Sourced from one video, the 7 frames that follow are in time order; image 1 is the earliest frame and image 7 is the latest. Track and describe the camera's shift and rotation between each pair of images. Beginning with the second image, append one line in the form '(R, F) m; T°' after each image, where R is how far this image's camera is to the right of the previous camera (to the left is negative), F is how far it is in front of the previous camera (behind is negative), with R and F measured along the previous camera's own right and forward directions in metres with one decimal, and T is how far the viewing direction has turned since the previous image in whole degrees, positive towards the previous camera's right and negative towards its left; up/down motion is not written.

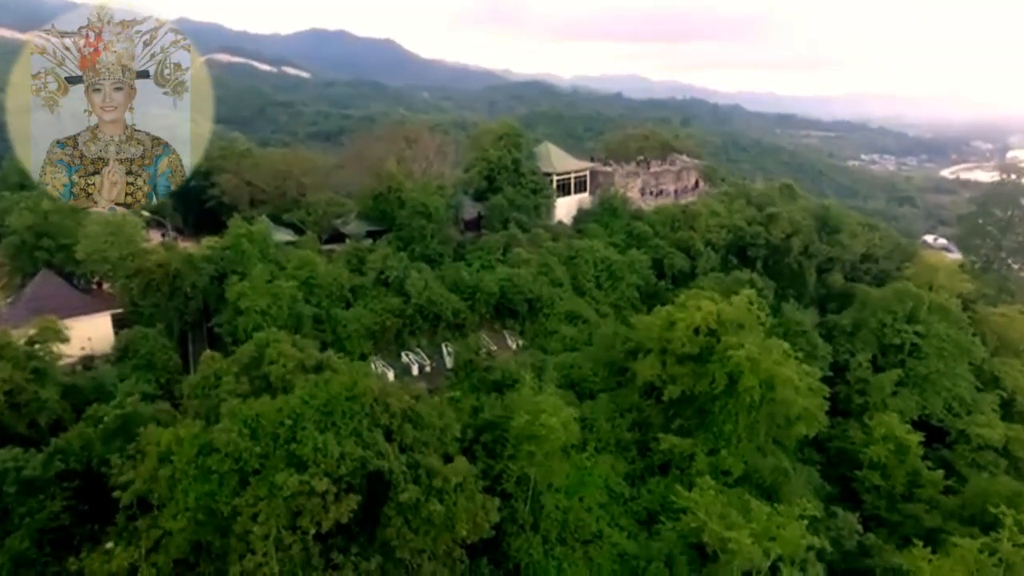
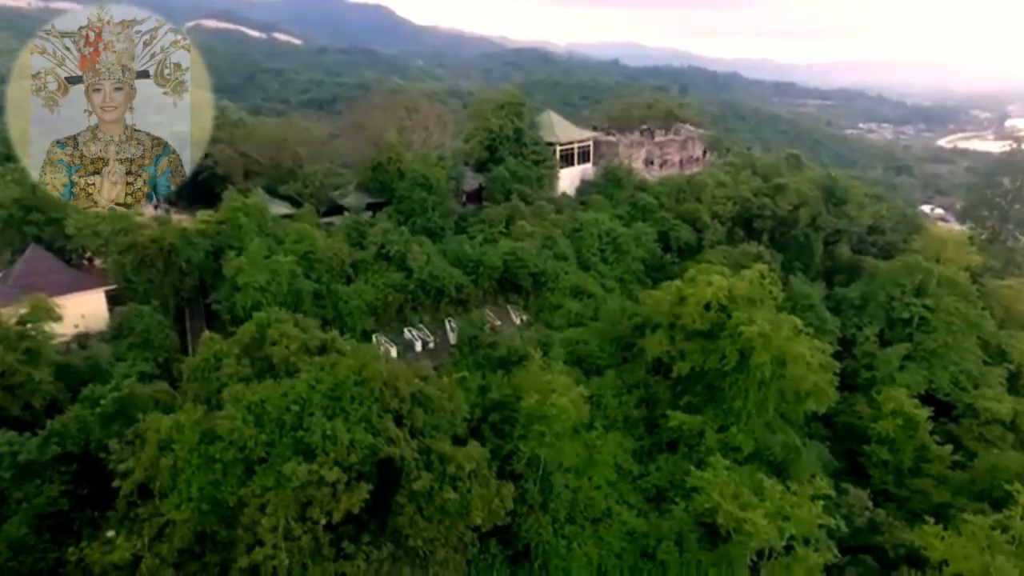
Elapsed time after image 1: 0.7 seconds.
(-0.4, +0.8) m; 0°
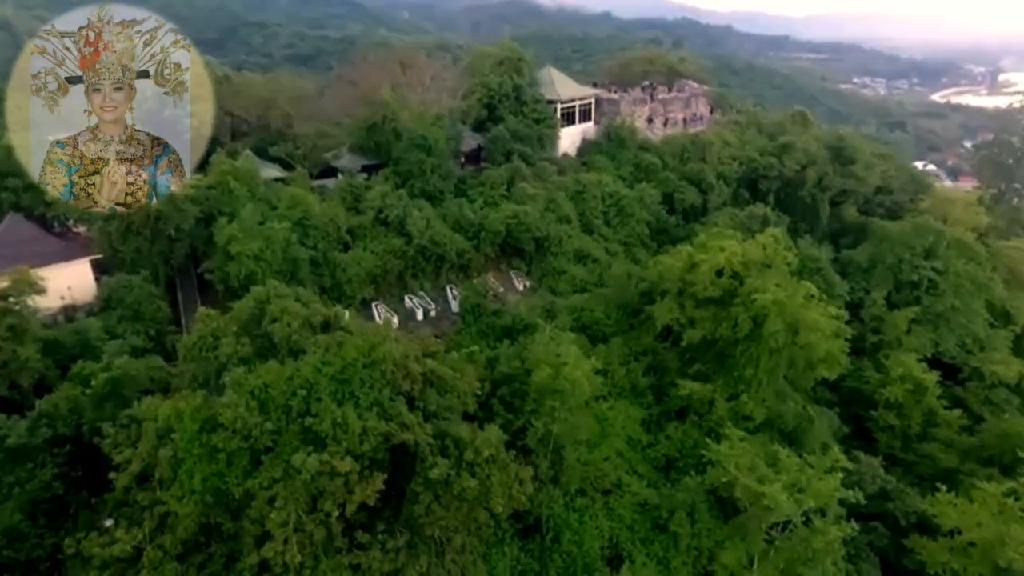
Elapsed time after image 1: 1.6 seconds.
(-0.6, +1.1) m; +1°
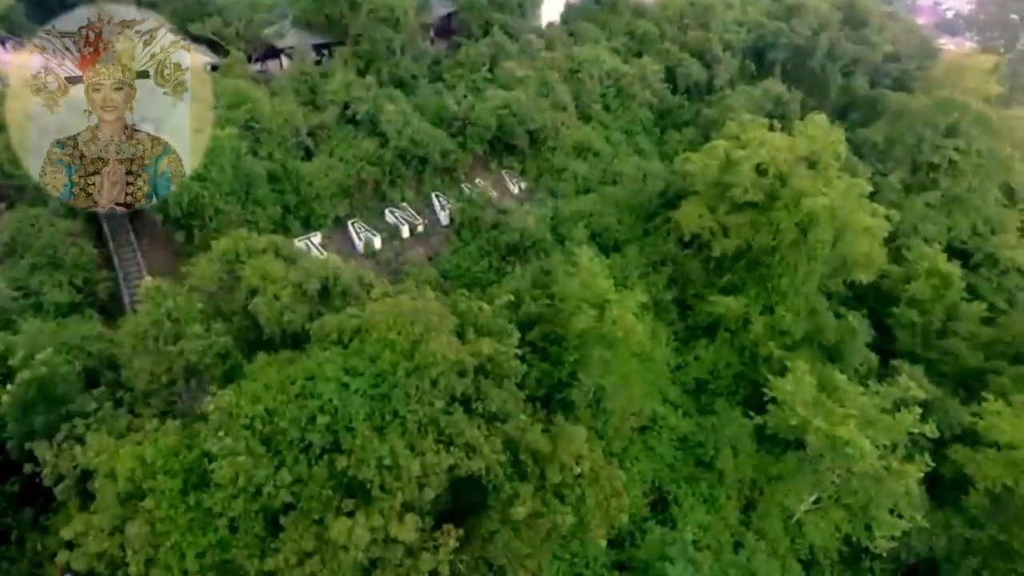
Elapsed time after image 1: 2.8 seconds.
(-2.2, +4.5) m; +5°
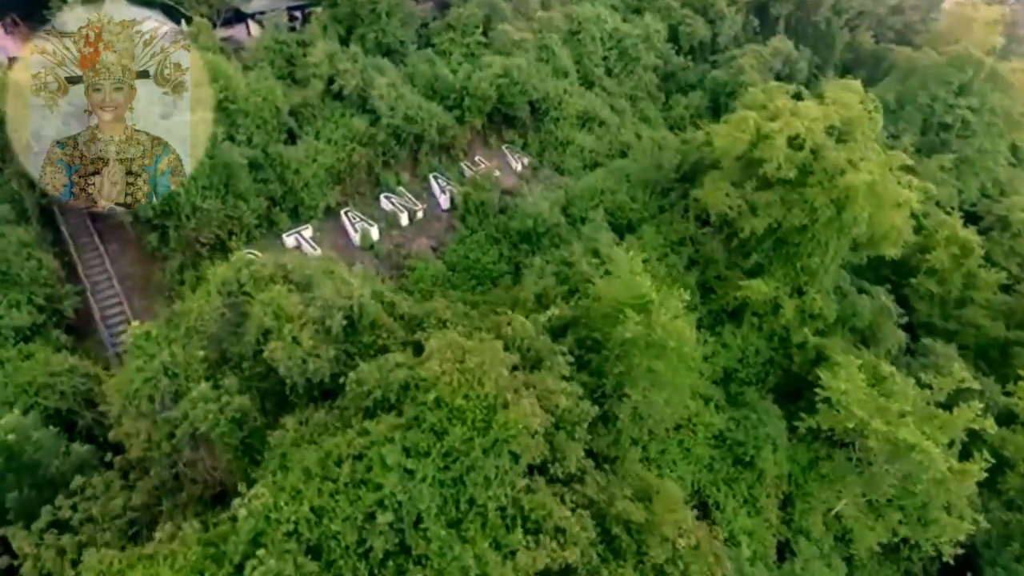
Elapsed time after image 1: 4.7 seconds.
(-1.4, +2.1) m; +3°
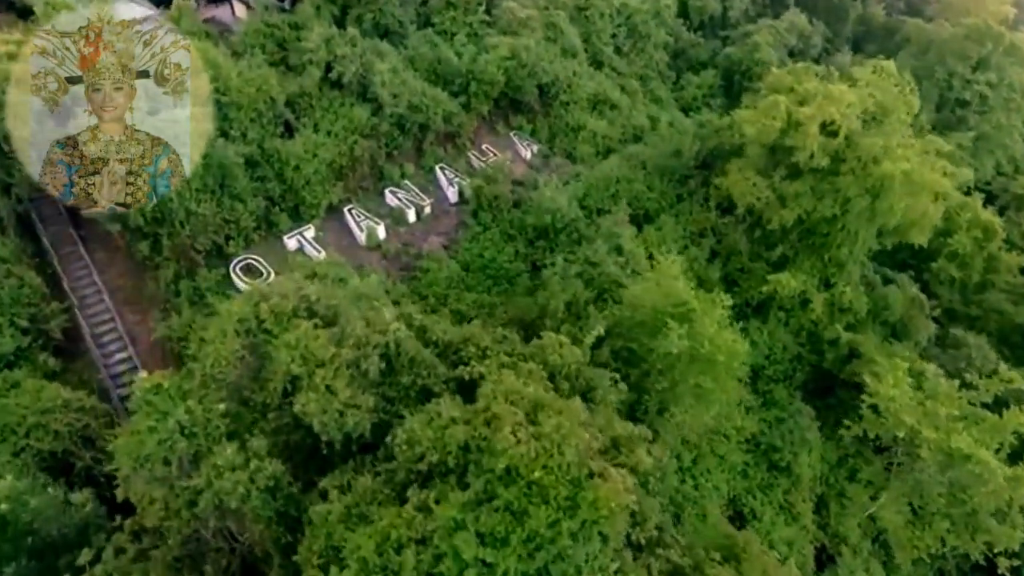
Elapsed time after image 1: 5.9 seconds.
(-1.0, +1.3) m; +2°
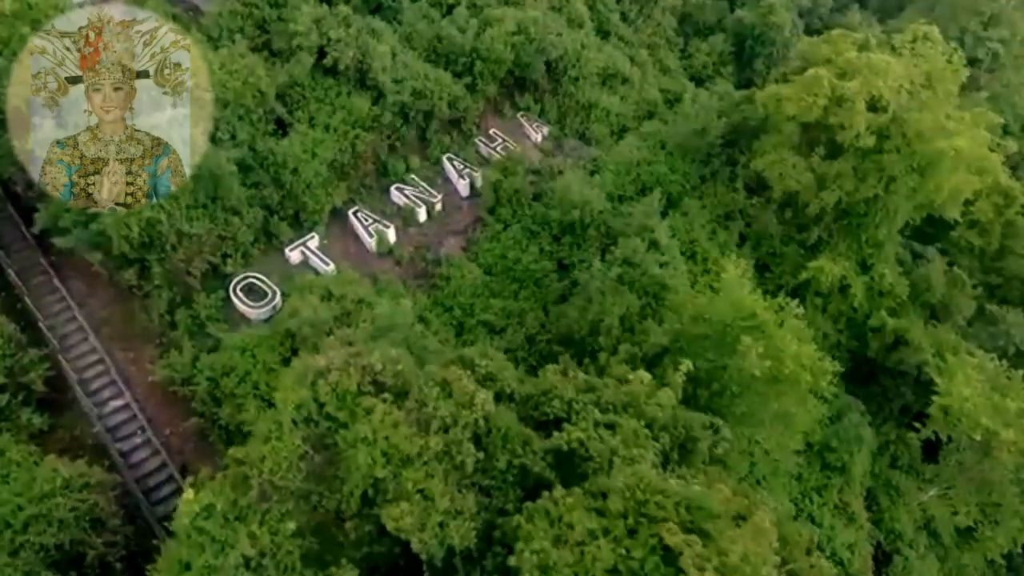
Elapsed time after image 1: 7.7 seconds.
(-1.6, +1.8) m; +3°
